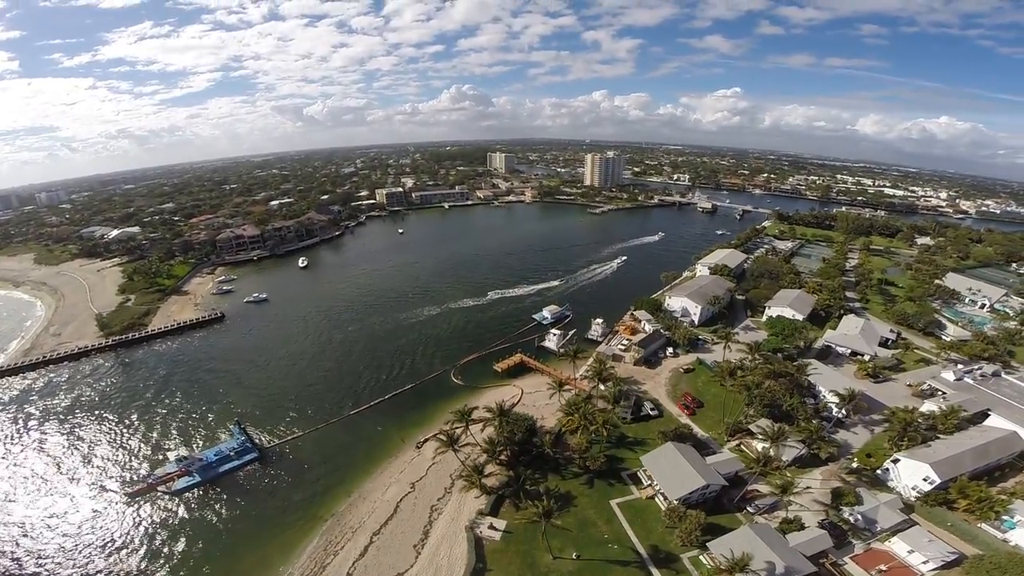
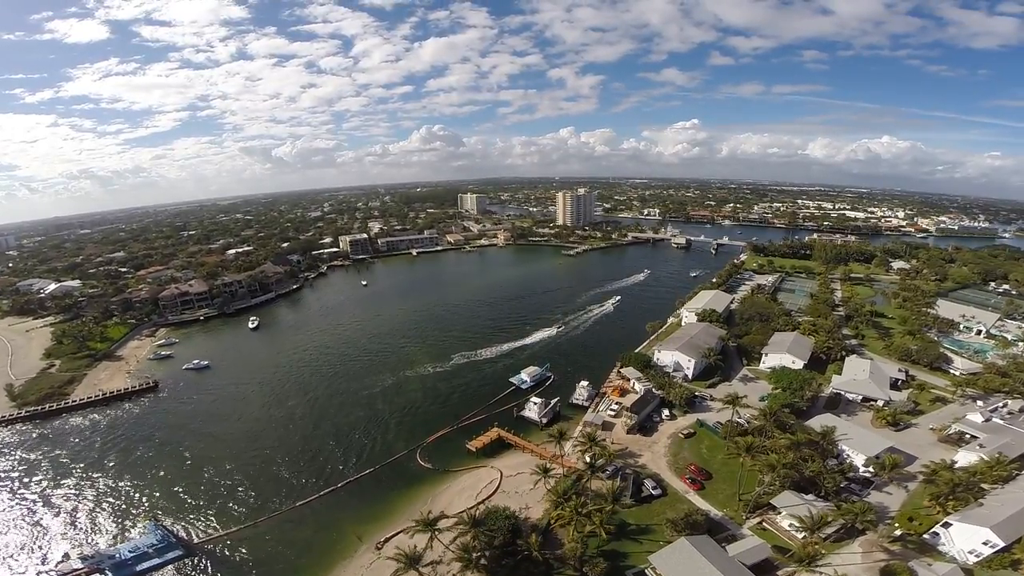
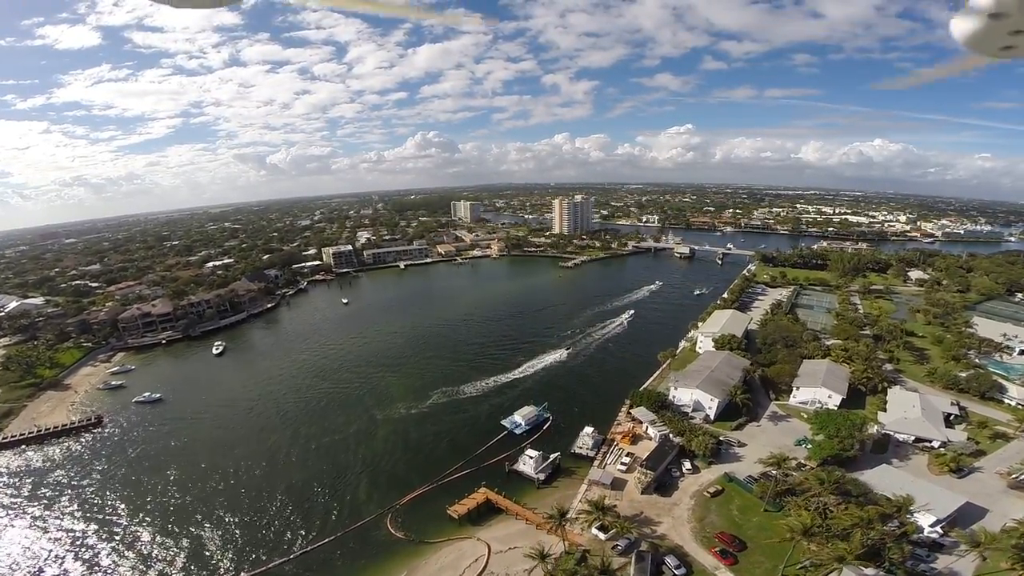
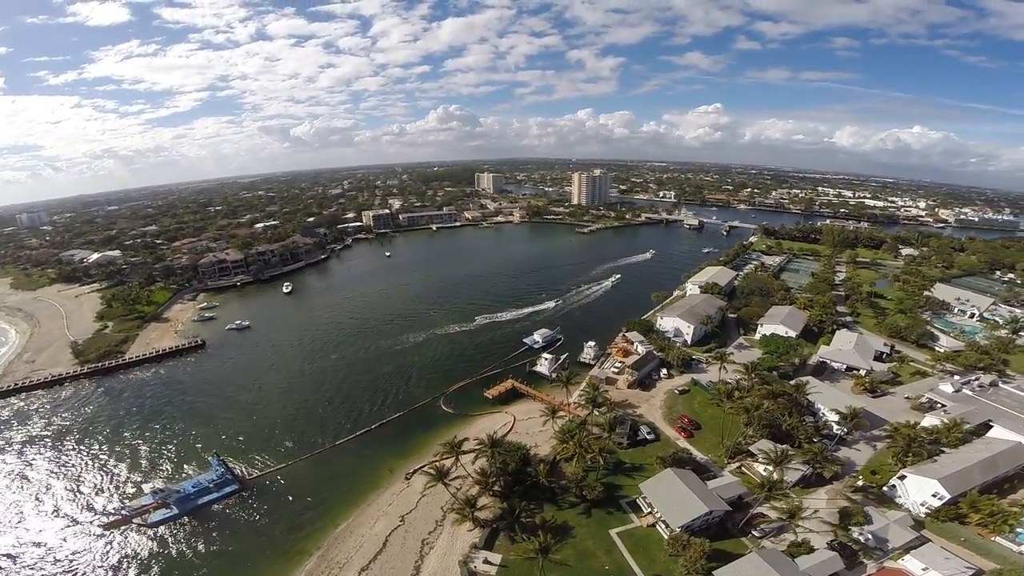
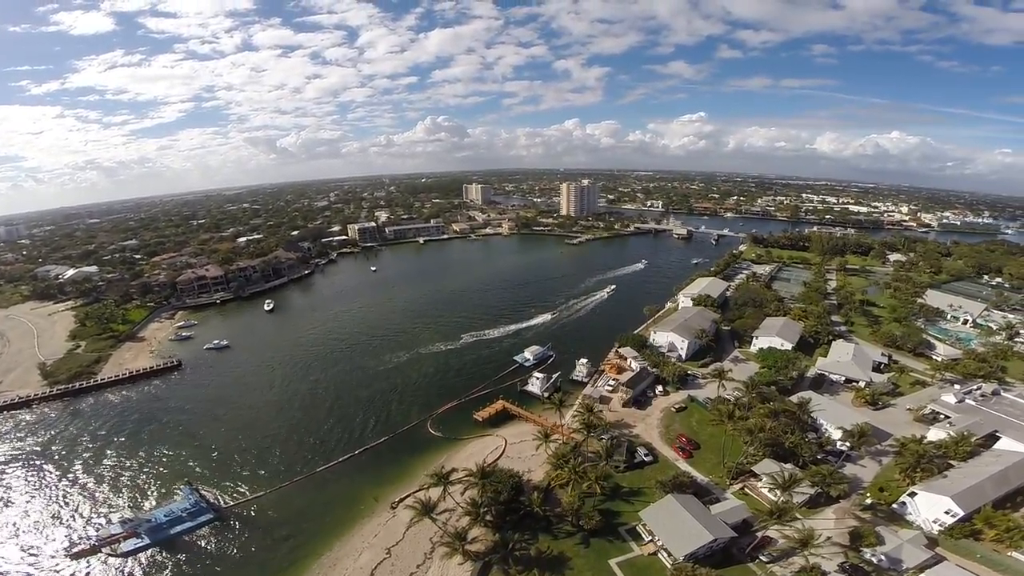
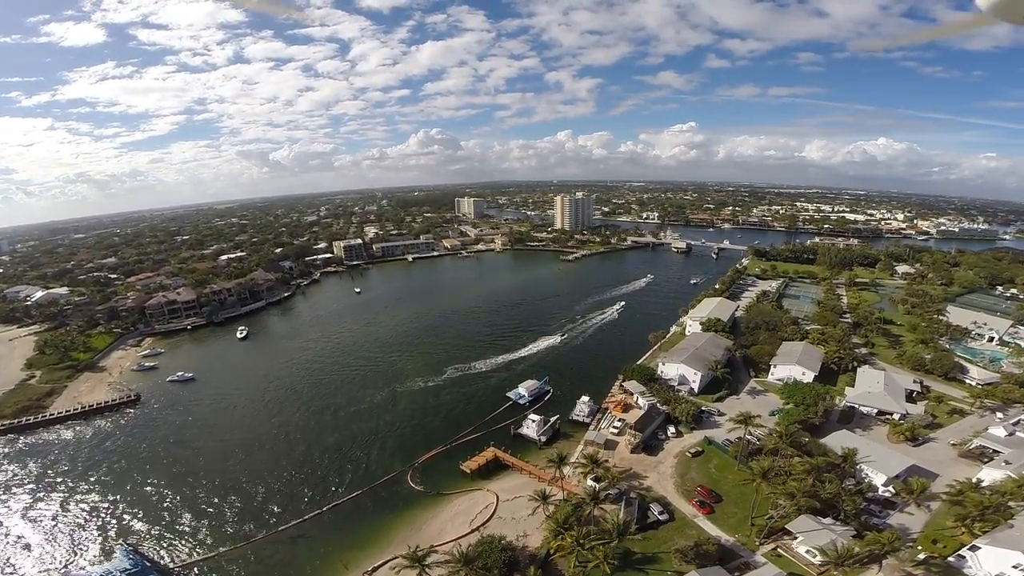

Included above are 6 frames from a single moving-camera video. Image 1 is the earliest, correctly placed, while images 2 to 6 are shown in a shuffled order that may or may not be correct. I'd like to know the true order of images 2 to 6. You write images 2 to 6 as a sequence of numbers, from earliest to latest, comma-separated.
4, 5, 2, 6, 3
